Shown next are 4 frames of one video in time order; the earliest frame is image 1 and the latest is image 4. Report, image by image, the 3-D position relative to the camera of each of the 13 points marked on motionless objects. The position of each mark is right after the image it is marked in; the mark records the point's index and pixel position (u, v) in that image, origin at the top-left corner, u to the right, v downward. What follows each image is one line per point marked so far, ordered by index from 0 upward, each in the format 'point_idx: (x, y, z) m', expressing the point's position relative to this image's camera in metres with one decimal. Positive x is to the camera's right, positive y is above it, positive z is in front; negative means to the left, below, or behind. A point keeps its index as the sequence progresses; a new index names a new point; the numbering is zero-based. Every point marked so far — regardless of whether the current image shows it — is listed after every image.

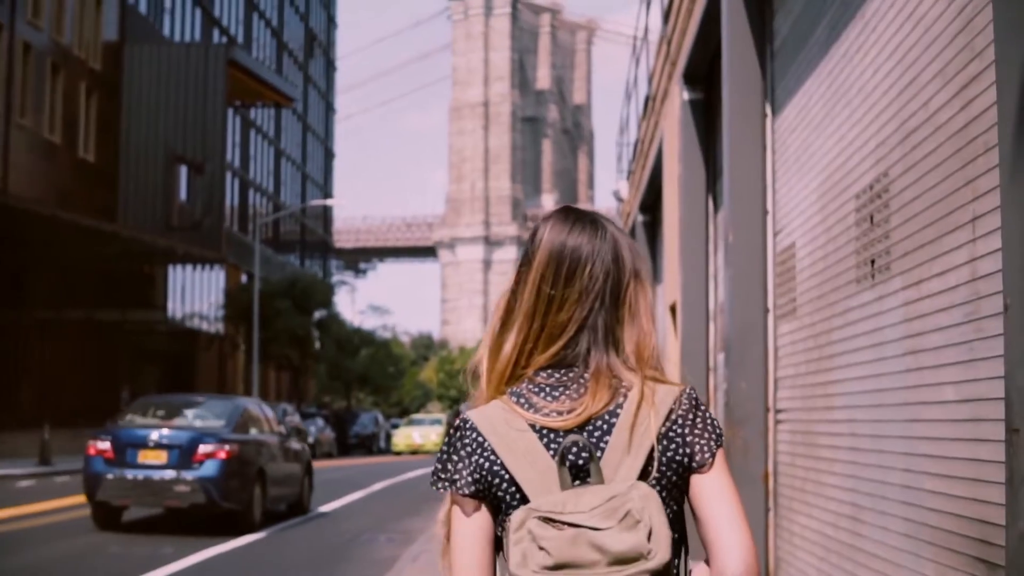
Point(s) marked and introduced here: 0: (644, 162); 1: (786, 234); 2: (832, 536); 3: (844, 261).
0: (+1.8, +1.7, +17.1) m
1: (+1.7, +0.3, +7.8) m
2: (+1.6, -1.3, +6.4) m
3: (+1.6, +0.1, +6.2) m
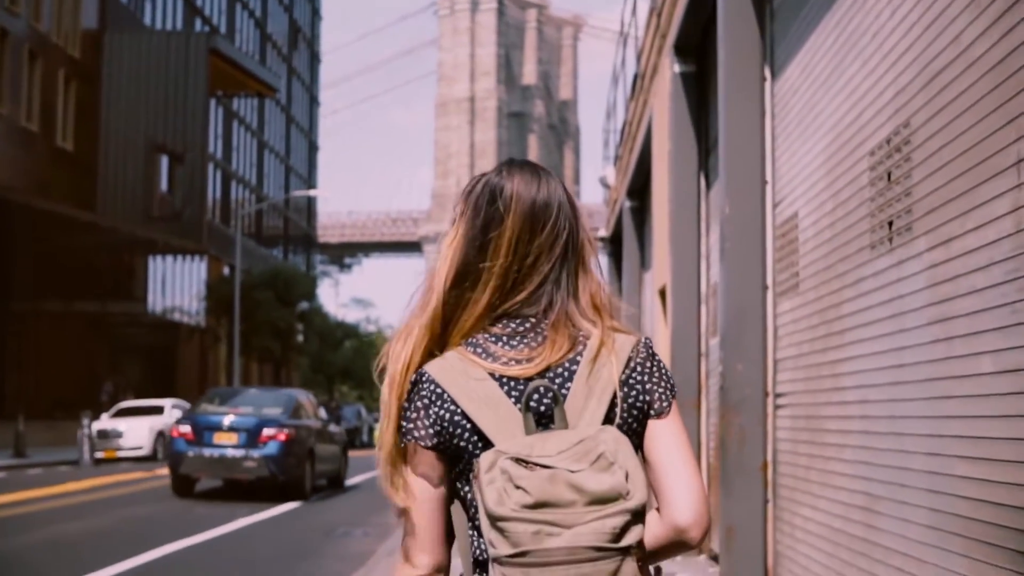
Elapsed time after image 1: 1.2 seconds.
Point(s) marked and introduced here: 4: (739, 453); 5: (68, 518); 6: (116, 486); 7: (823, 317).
0: (+1.6, +1.8, +16.6) m
1: (+1.6, +0.5, +7.2) m
2: (+1.5, -1.1, +5.9) m
3: (+1.5, +0.3, +5.7) m
4: (+1.3, -1.0, +7.4) m
5: (-5.1, -2.7, +15.0) m
6: (-6.0, -3.0, +19.3) m
7: (+1.5, -0.1, +6.3) m
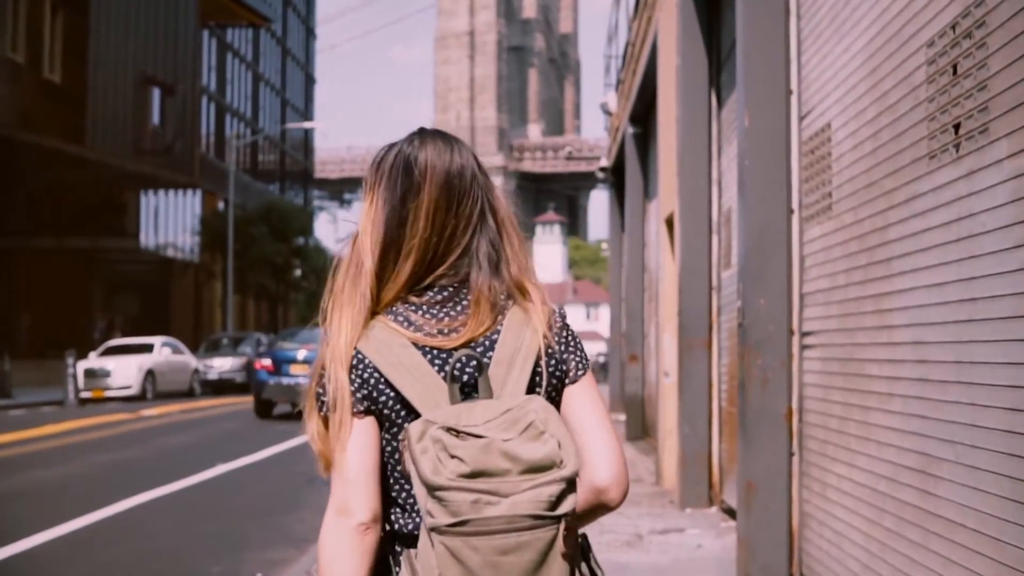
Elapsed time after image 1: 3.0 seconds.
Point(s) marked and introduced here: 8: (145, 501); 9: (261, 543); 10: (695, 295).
0: (+1.5, +2.7, +15.6) m
1: (+1.5, +0.9, +6.3) m
2: (+1.5, -0.8, +5.0) m
3: (+1.5, +0.6, +4.8) m
4: (+1.3, -0.6, +6.6) m
5: (-5.2, -1.9, +14.2) m
6: (-6.0, -2.0, +18.5) m
7: (+1.5, +0.2, +5.4) m
8: (-3.2, -1.9, +11.1) m
9: (-1.8, -1.8, +9.2) m
10: (+1.4, -0.1, +9.8) m
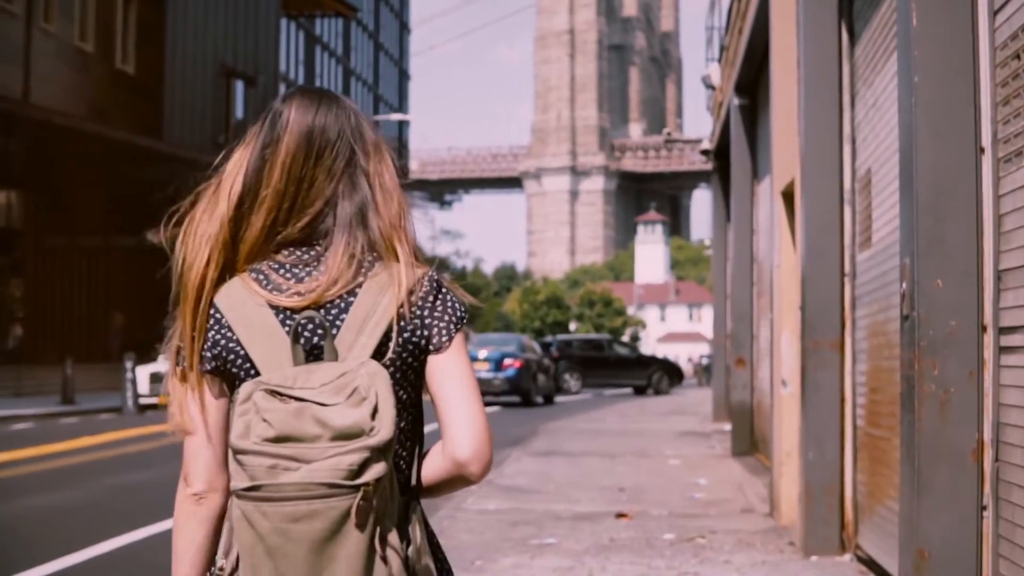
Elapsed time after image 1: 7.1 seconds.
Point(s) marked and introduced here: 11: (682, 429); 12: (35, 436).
0: (+2.4, +2.8, +13.4) m
1: (+1.7, +0.9, +4.2) m
2: (+1.5, -0.7, +2.9) m
3: (+1.5, +0.7, +2.7) m
4: (+1.5, -0.5, +4.5) m
5: (-4.3, -1.9, +12.6) m
6: (-4.9, -2.0, +16.9) m
7: (+1.6, +0.3, +3.3) m
8: (-2.6, -1.8, +9.3) m
9: (-1.4, -1.8, +7.3) m
10: (+1.9, 0.0, +7.7) m
11: (+2.5, -2.1, +18.9) m
12: (-6.1, -1.9, +16.3) m
